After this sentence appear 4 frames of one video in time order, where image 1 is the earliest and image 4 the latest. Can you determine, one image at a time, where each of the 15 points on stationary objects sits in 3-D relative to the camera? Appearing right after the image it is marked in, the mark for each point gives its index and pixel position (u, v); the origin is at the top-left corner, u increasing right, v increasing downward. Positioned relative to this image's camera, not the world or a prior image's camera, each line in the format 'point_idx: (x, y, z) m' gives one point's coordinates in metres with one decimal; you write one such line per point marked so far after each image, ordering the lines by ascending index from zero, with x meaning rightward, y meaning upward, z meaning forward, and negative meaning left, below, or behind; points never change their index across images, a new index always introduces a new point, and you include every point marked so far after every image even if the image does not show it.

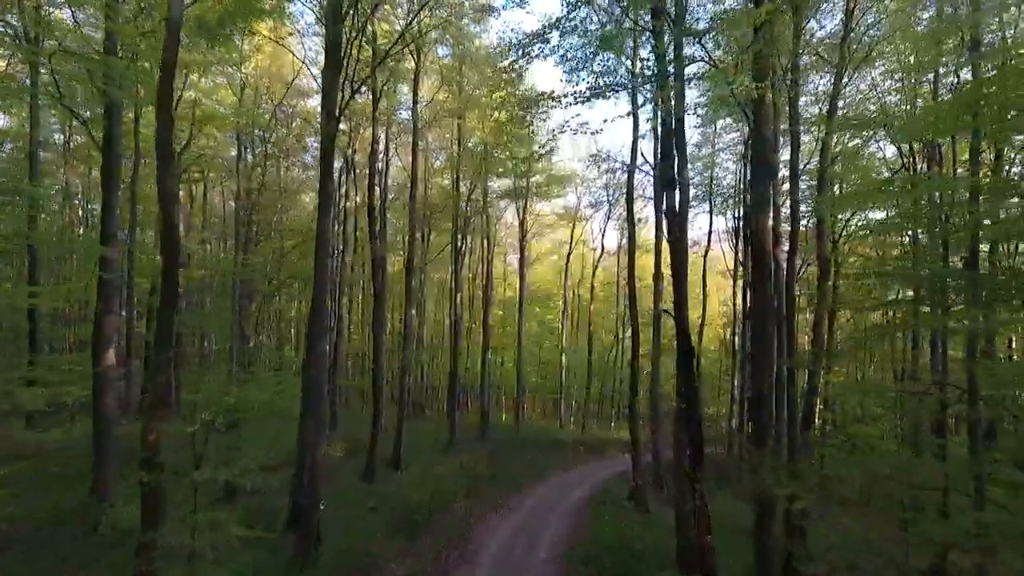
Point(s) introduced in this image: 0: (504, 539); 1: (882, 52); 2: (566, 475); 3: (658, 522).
0: (-0.1, -3.3, +13.5) m
1: (+4.6, +3.0, +12.9) m
2: (+1.0, -3.6, +19.5) m
3: (+2.0, -3.2, +14.0) m
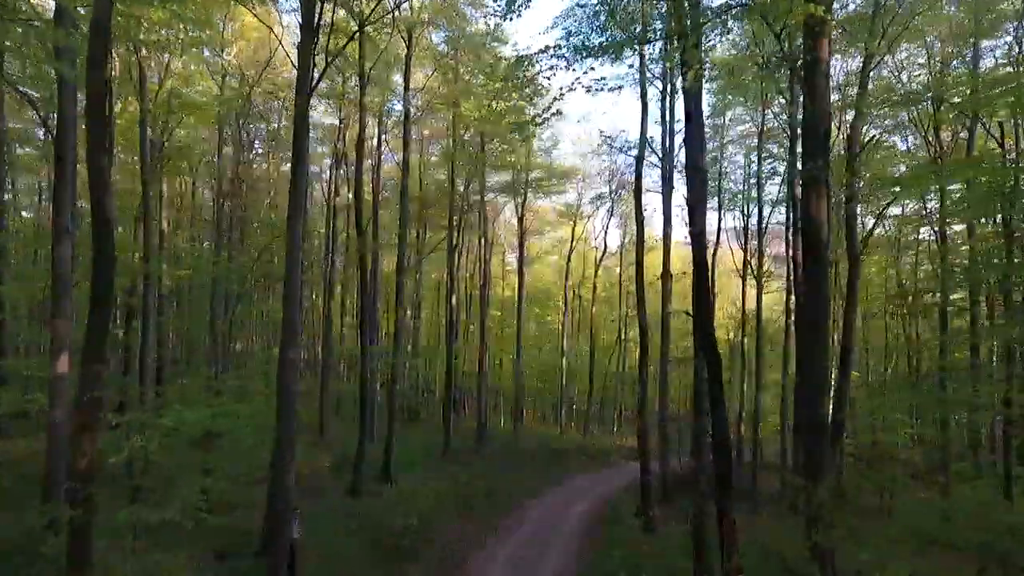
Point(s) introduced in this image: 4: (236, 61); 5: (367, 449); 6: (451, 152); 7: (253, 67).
0: (-0.1, -3.3, +12.4) m
1: (+4.6, +3.0, +11.9) m
2: (+1.0, -3.6, +18.5) m
3: (+2.0, -3.2, +13.0) m
4: (-5.1, +4.2, +19.0) m
5: (-2.6, -2.9, +18.5) m
6: (-1.2, +2.6, +19.6) m
7: (-4.9, +4.1, +19.4) m
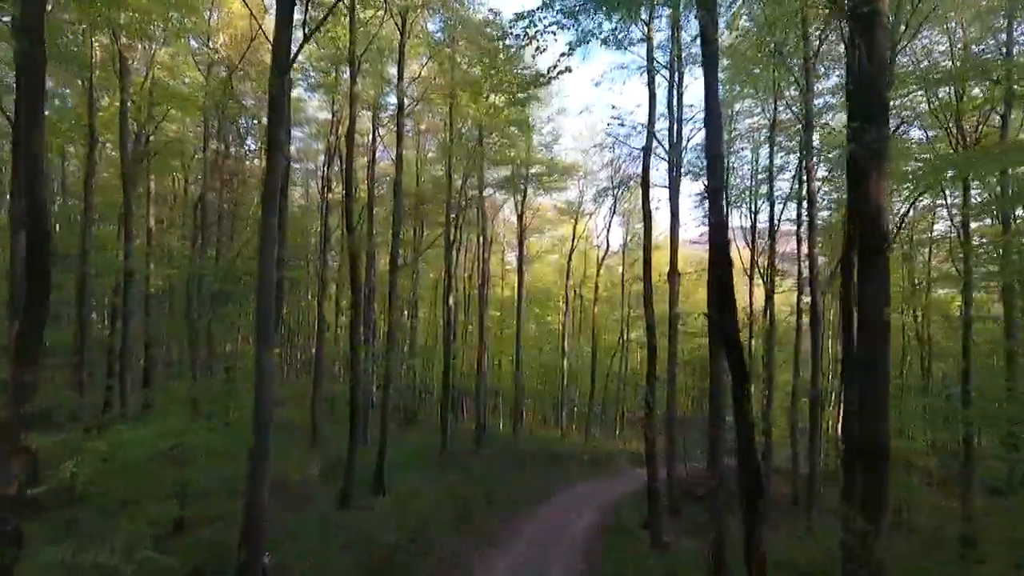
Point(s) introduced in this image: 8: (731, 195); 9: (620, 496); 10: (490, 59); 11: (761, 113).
0: (-0.1, -3.3, +11.7) m
1: (+4.6, +3.0, +11.1) m
2: (+1.0, -3.6, +17.7) m
3: (+1.9, -3.2, +12.2) m
4: (-5.1, +4.2, +18.3) m
5: (-2.6, -2.9, +17.8) m
6: (-1.2, +2.6, +18.9) m
7: (-4.9, +4.2, +18.6) m
8: (+4.2, +1.8, +20.0) m
9: (+1.9, -3.6, +17.7) m
10: (-0.3, +3.5, +16.1) m
11: (+4.1, +2.9, +17.0) m
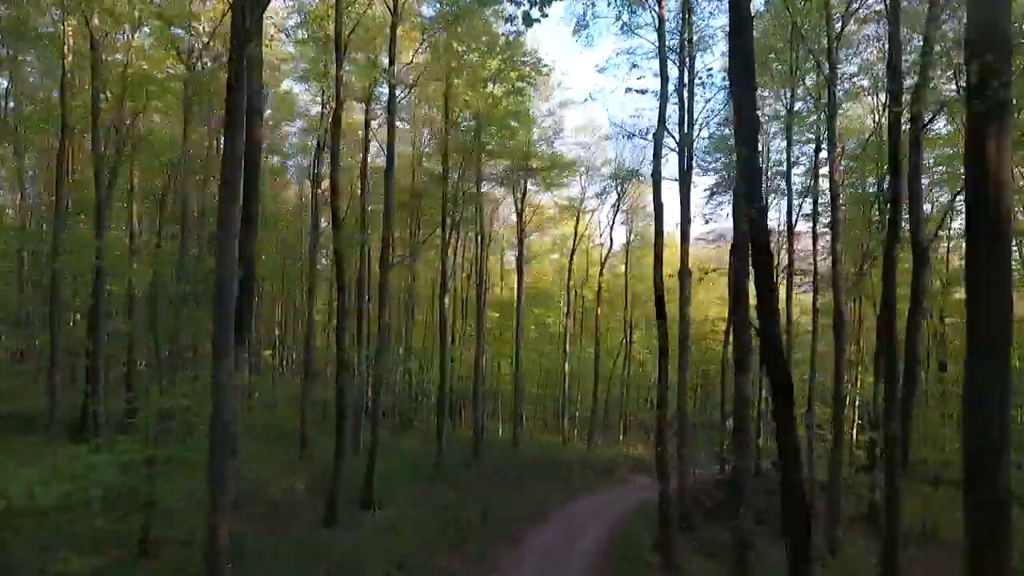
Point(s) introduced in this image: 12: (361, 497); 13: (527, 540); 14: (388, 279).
0: (-0.2, -3.3, +10.7) m
1: (+4.6, +3.0, +10.2) m
2: (+1.0, -3.6, +16.7) m
3: (+1.9, -3.2, +11.2) m
4: (-5.1, +4.2, +17.3) m
5: (-2.6, -2.9, +16.8) m
6: (-1.2, +2.6, +17.9) m
7: (-4.9, +4.2, +17.7) m
8: (+4.2, +1.8, +19.0) m
9: (+1.9, -3.6, +16.7) m
10: (-0.3, +3.5, +15.1) m
11: (+4.1, +2.9, +16.0) m
12: (-2.1, -2.9, +14.4) m
13: (+0.2, -3.3, +13.8) m
14: (-2.1, +0.1, +17.7) m
